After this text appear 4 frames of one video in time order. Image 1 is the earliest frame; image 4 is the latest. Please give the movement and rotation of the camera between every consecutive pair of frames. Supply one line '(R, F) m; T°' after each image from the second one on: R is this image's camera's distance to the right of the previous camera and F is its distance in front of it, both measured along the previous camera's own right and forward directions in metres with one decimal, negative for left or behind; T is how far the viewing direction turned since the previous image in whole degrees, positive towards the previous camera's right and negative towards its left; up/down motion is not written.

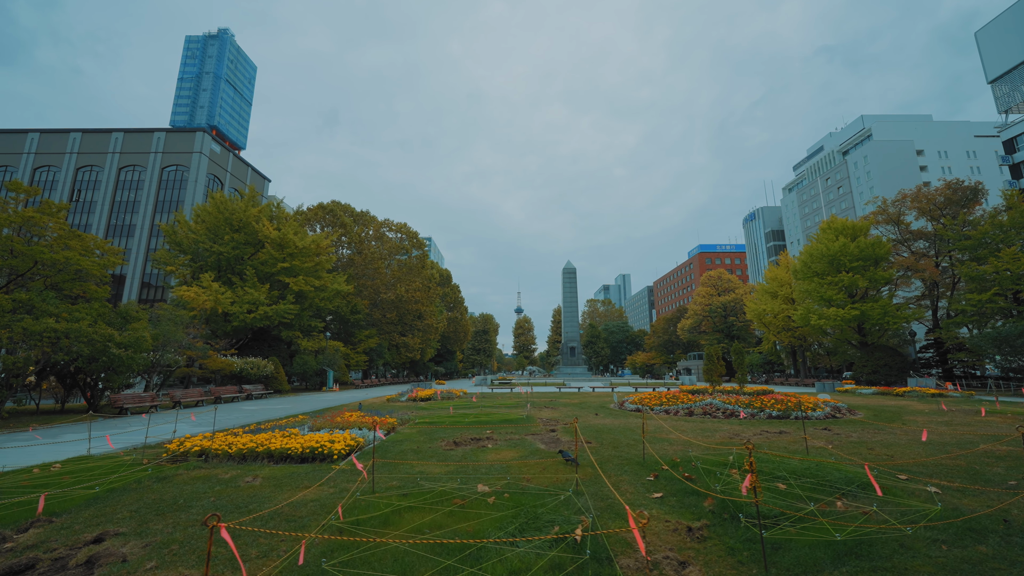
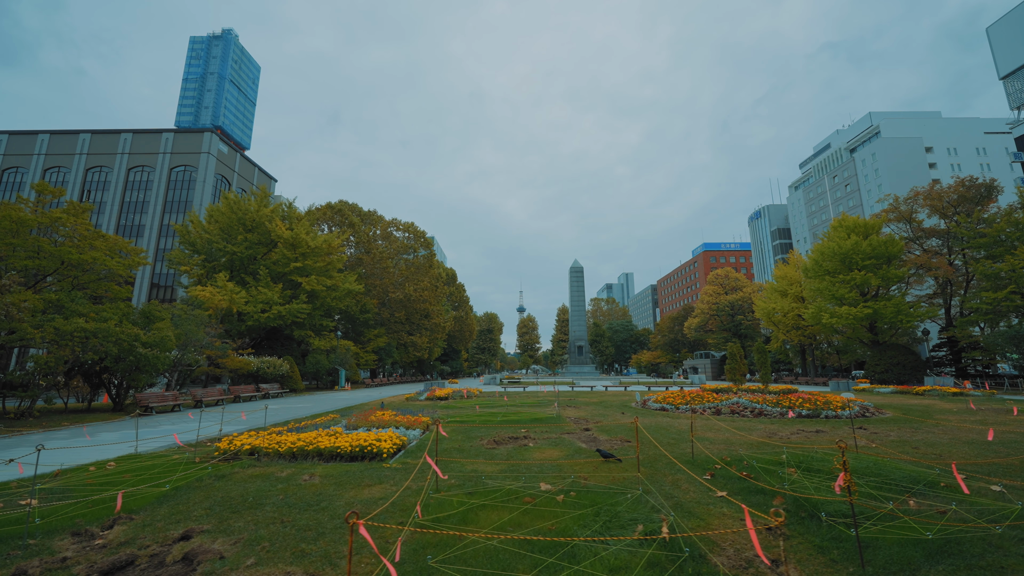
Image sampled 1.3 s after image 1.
(-0.7, 0.0) m; 0°
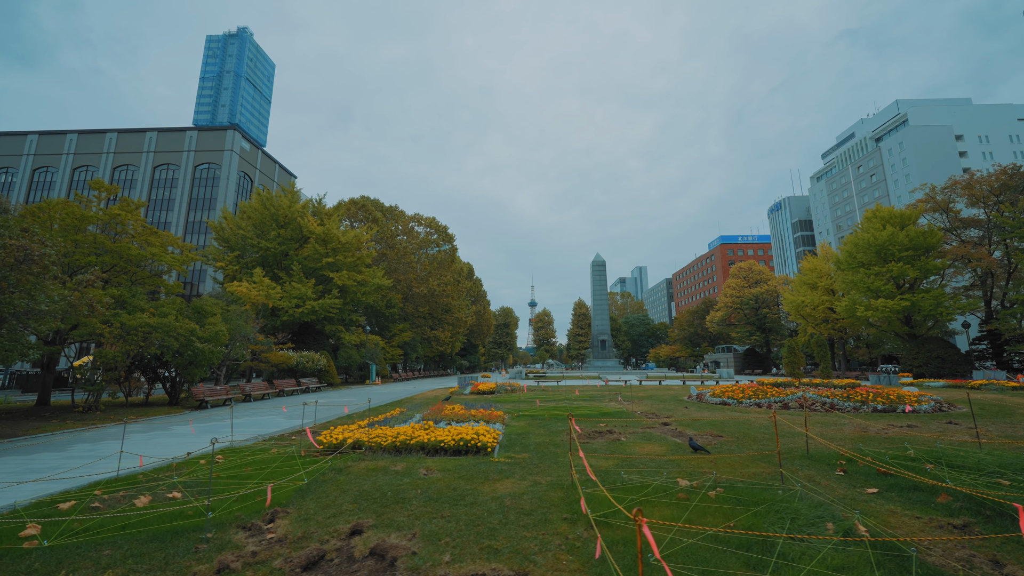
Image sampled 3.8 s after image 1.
(-1.5, +0.1) m; -1°
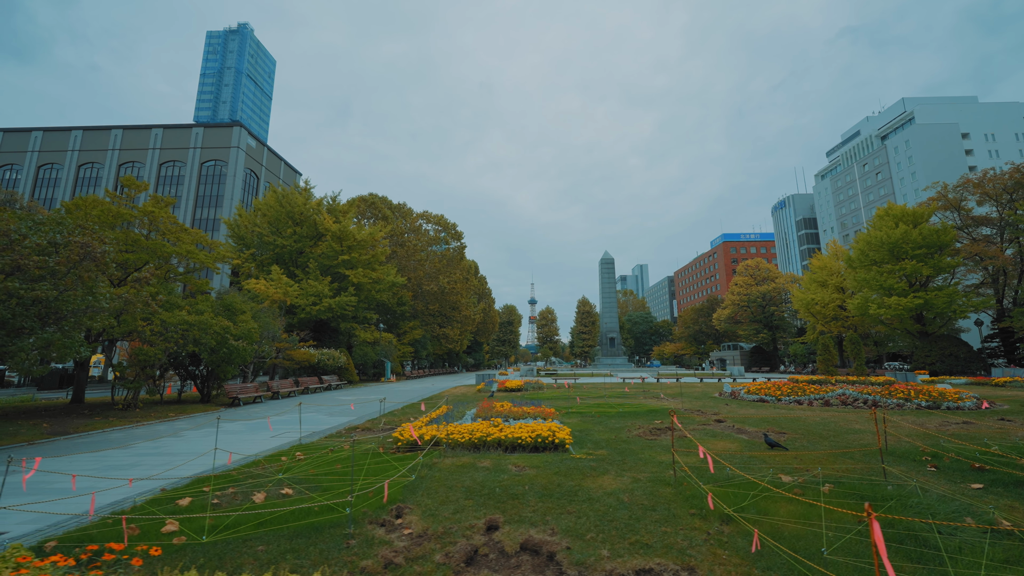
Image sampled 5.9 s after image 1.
(-1.2, 0.0) m; 0°
